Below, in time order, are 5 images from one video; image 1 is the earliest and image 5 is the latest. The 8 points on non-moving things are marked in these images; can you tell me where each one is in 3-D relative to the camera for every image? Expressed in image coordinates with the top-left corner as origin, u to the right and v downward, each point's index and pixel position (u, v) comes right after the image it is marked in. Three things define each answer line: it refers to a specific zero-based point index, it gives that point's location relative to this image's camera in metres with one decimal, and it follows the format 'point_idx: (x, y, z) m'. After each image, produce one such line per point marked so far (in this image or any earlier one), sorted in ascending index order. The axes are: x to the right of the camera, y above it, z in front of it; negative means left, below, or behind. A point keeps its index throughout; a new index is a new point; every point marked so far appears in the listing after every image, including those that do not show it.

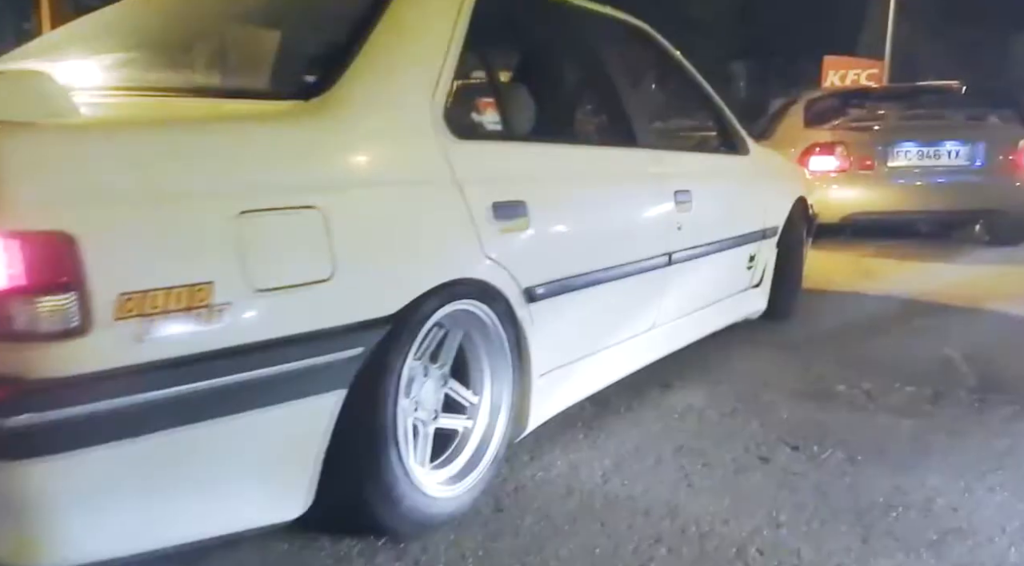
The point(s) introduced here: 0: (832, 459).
0: (+1.0, -0.5, +2.5) m
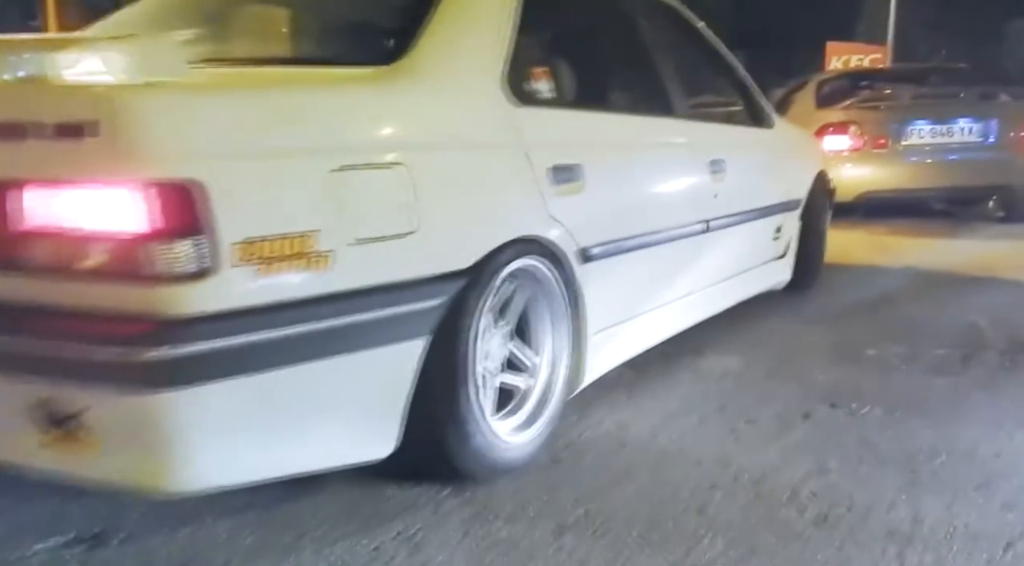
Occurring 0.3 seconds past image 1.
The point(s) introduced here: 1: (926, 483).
0: (+1.1, -0.4, +2.6) m
1: (+1.1, -0.5, +2.1) m
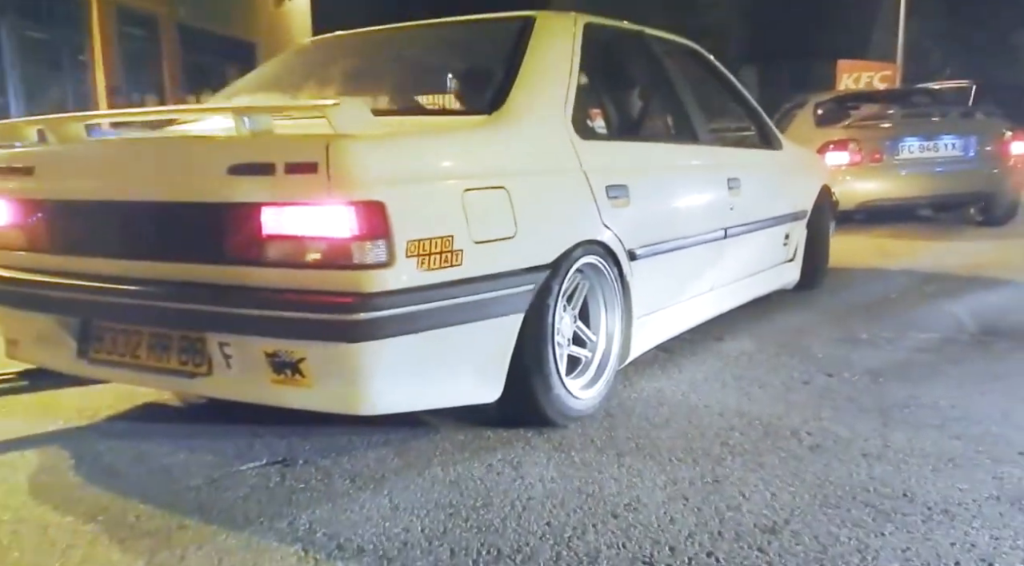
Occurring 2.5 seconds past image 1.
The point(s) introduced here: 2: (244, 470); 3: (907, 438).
0: (+1.4, -0.4, +3.3) m
1: (+1.3, -0.5, +2.8) m
2: (-0.8, -0.6, +2.6) m
3: (+1.3, -0.5, +2.6) m
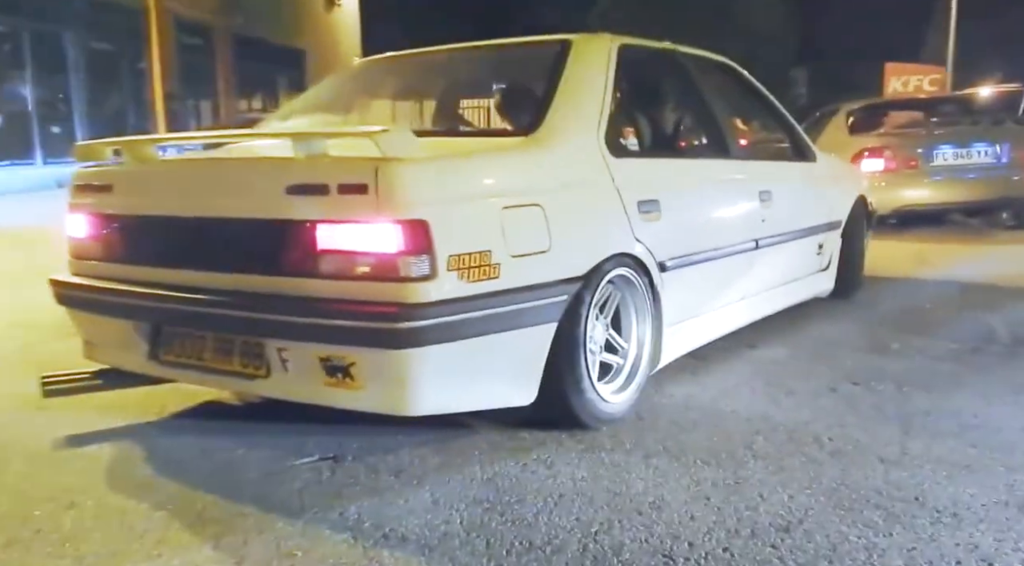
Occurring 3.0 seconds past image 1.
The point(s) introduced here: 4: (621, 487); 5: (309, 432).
0: (+1.5, -0.4, +3.4) m
1: (+1.4, -0.5, +2.9) m
2: (-0.7, -0.6, +2.8) m
3: (+1.4, -0.5, +2.7) m
4: (+0.3, -0.6, +2.5) m
5: (-0.8, -0.6, +3.1) m
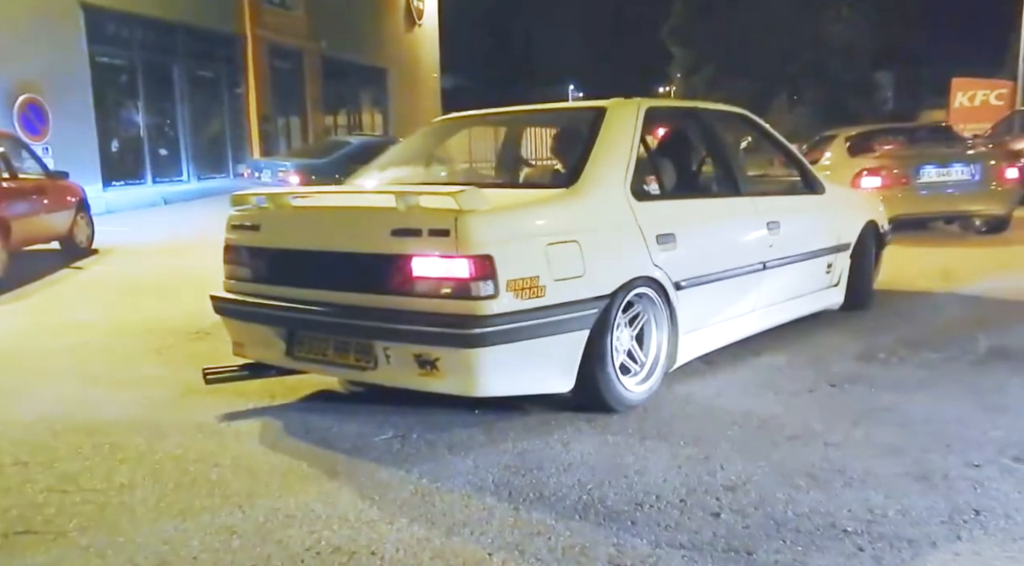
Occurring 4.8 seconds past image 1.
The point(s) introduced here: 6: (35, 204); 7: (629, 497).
0: (+1.7, -0.5, +4.1) m
1: (+1.5, -0.6, +3.6) m
2: (-0.6, -0.7, +3.7) m
3: (+1.5, -0.6, +3.4) m
4: (+0.4, -0.7, +3.3) m
5: (-0.6, -0.6, +4.0) m
6: (-5.3, +0.9, +9.3) m
7: (+0.4, -0.8, +2.9) m
